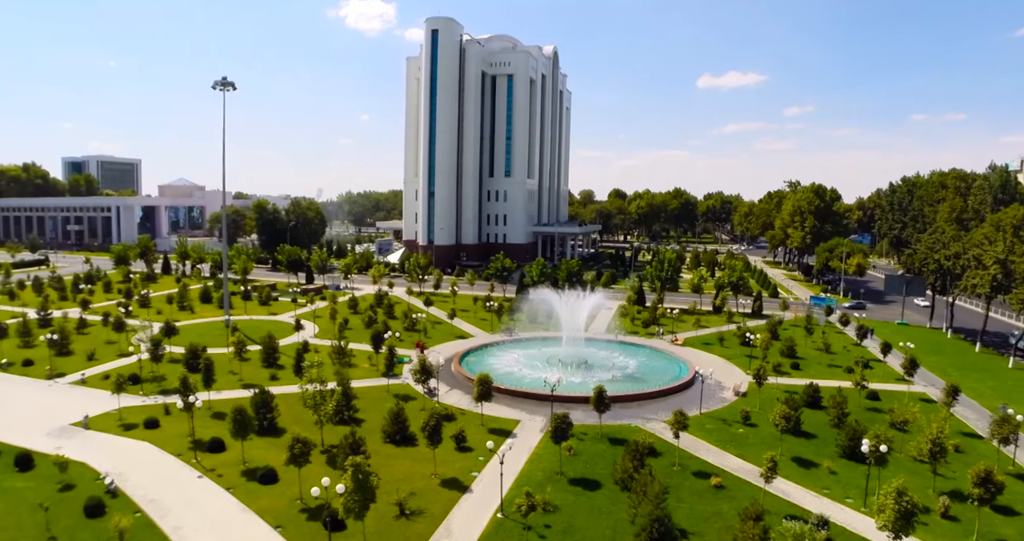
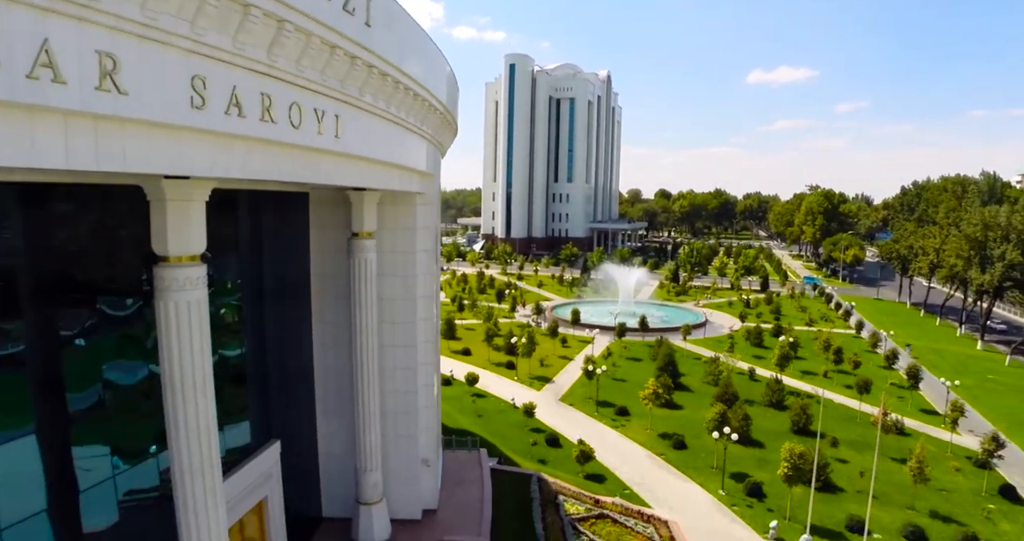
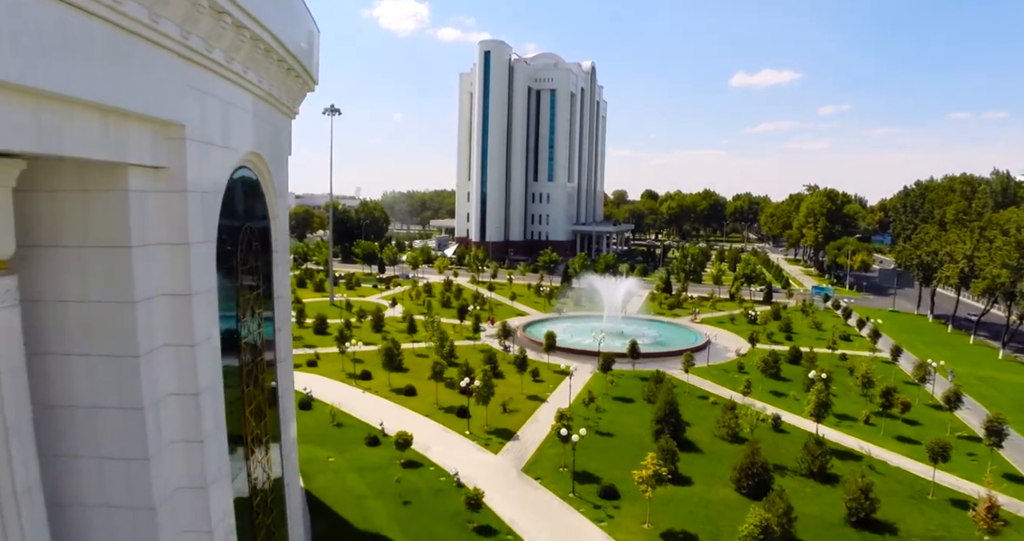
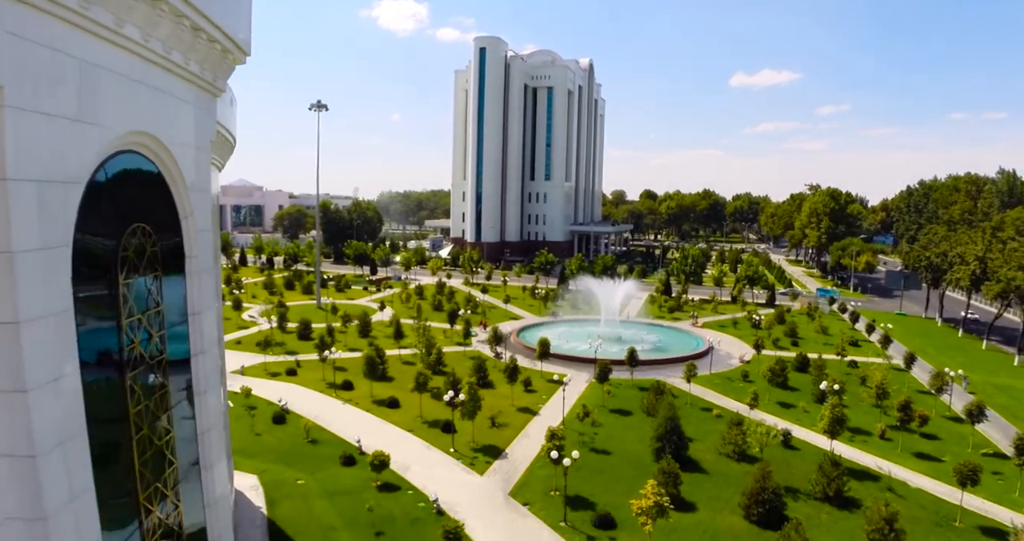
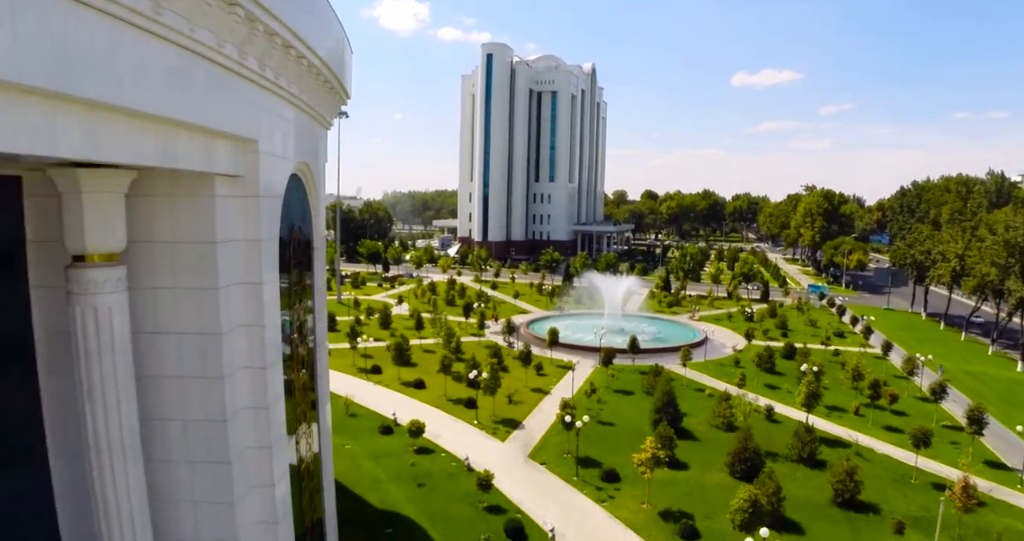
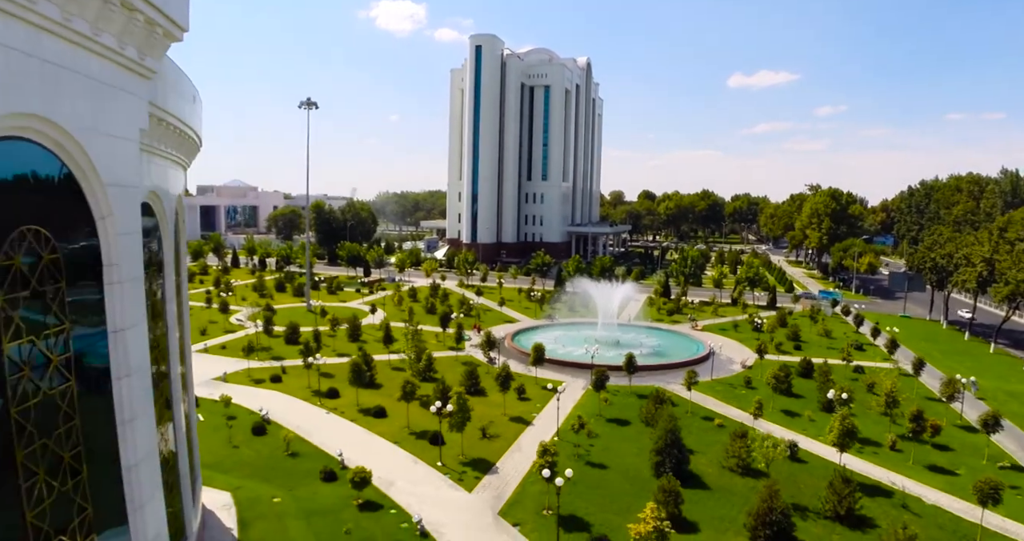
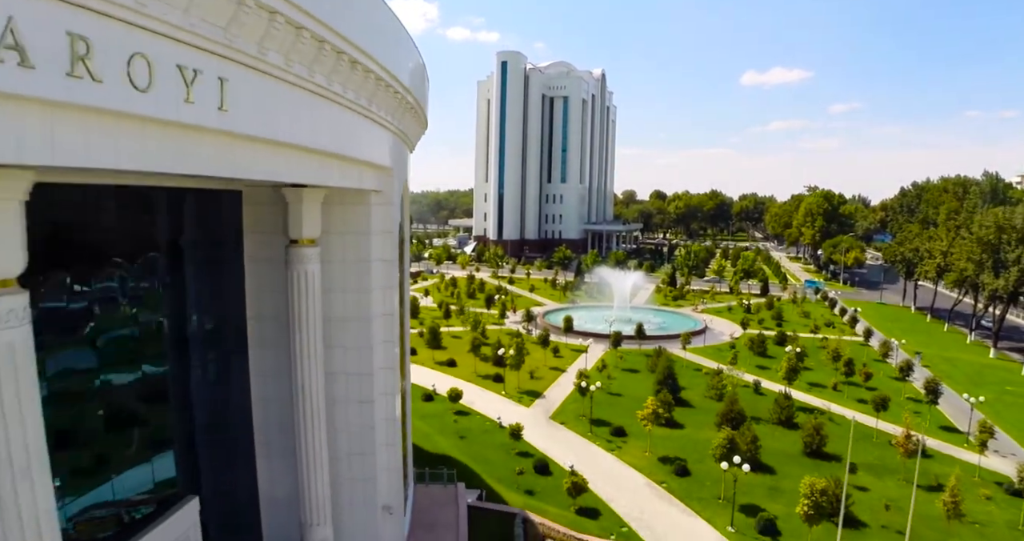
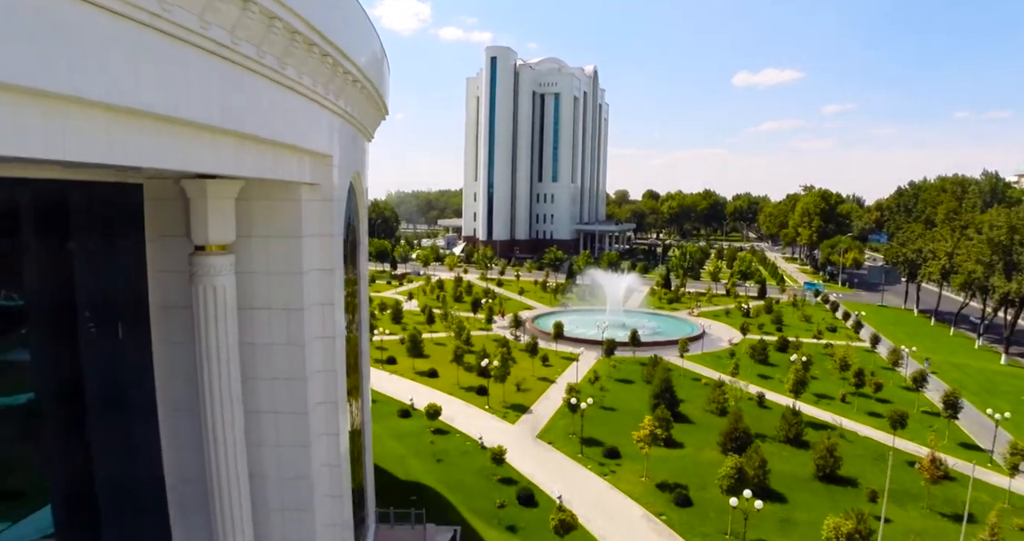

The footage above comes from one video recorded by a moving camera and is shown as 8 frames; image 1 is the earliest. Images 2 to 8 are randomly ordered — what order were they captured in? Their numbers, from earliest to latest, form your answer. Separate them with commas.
6, 4, 3, 5, 8, 7, 2
